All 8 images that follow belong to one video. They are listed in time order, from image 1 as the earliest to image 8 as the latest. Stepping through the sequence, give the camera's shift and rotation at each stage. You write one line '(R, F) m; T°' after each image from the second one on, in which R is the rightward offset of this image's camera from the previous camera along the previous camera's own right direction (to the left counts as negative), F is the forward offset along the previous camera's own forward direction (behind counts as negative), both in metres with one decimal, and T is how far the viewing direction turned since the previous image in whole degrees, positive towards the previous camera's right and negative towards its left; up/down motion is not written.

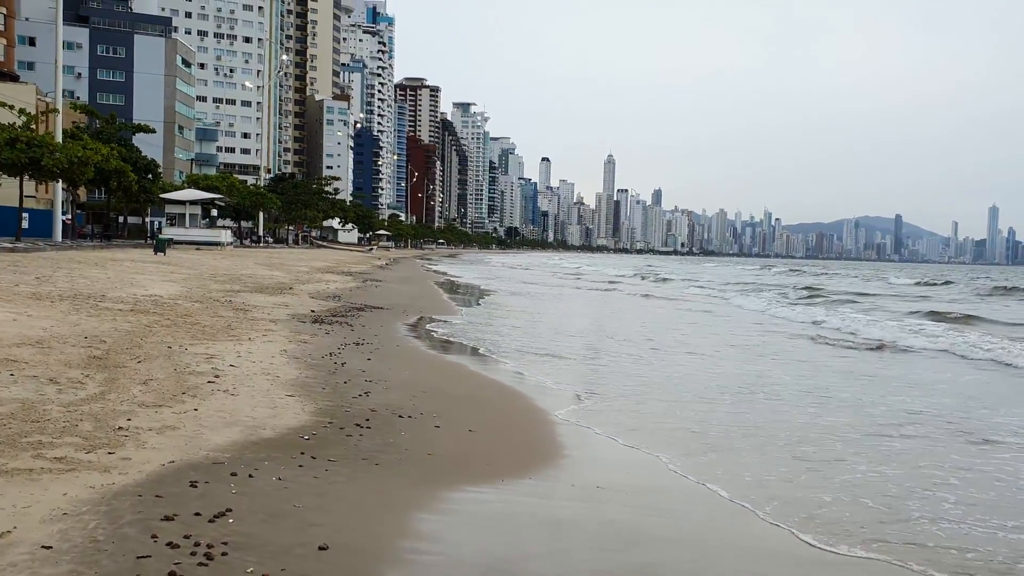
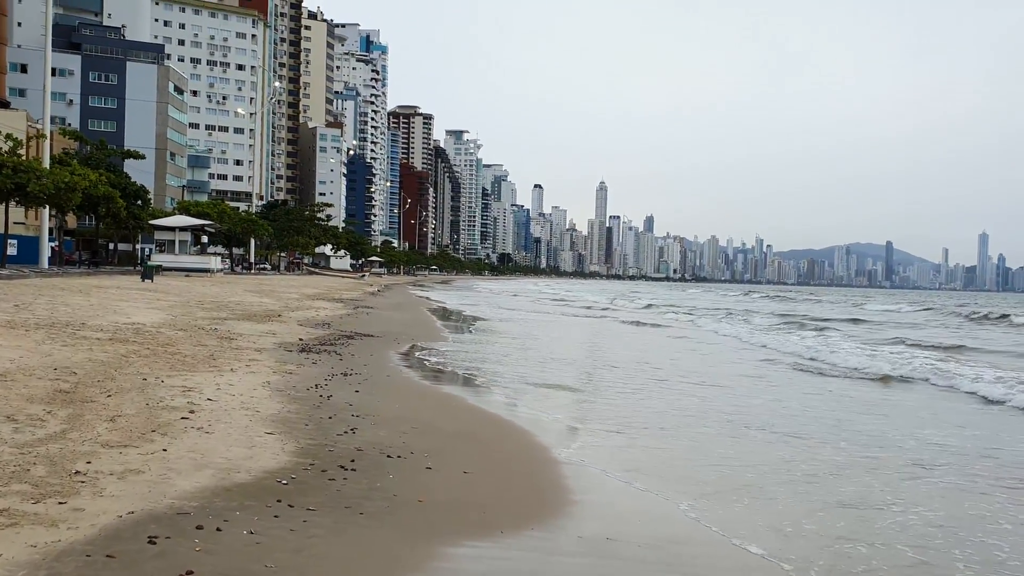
(0.0, +0.5) m; +1°
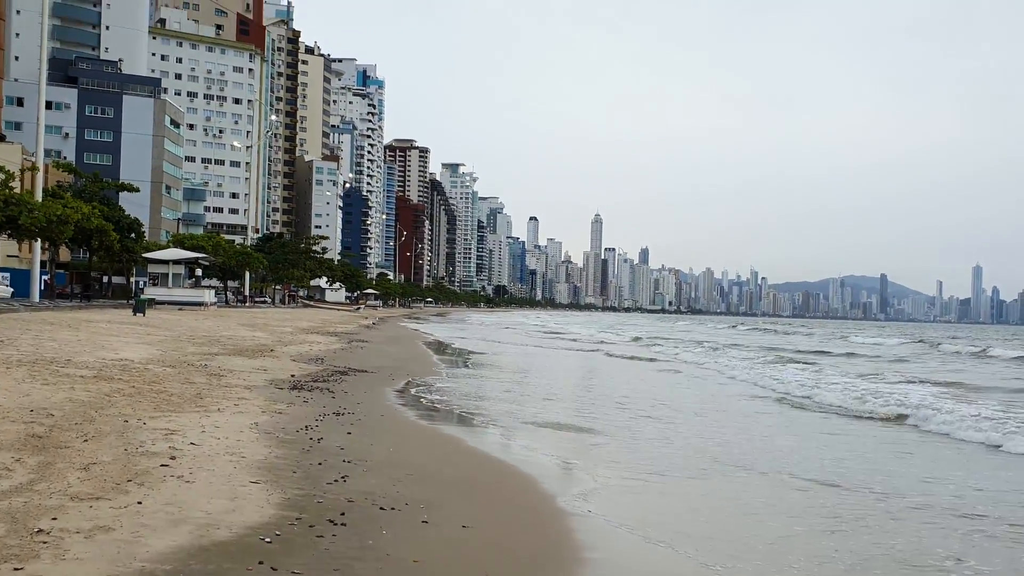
(0.0, +0.4) m; 0°
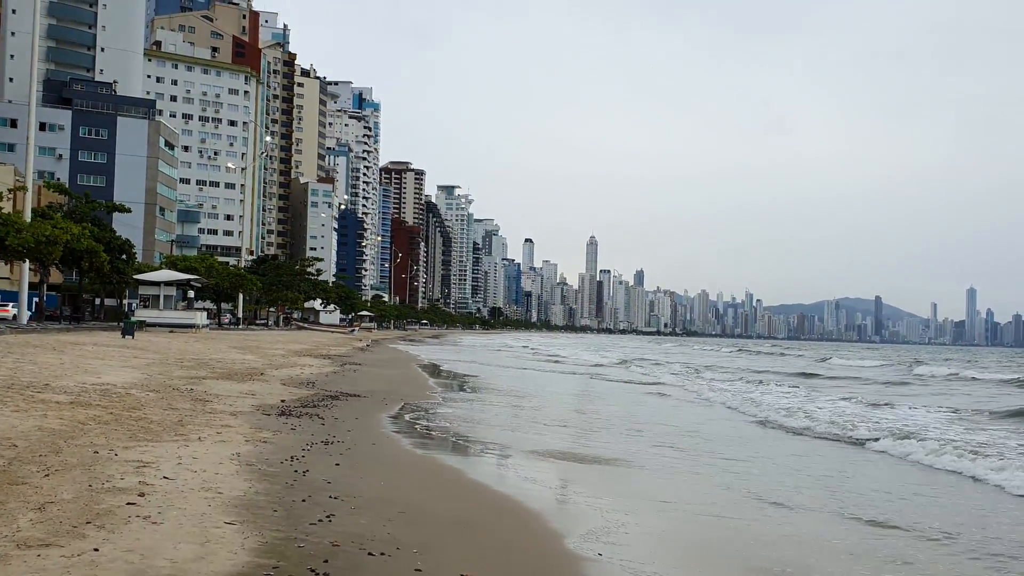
(-0.1, +0.5) m; 0°
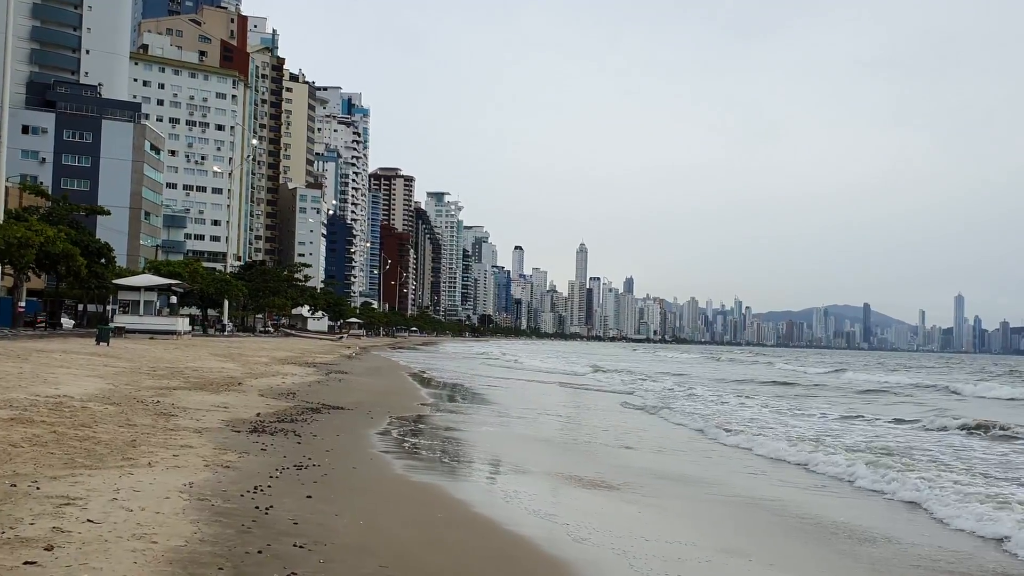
(-0.1, +1.3) m; +1°
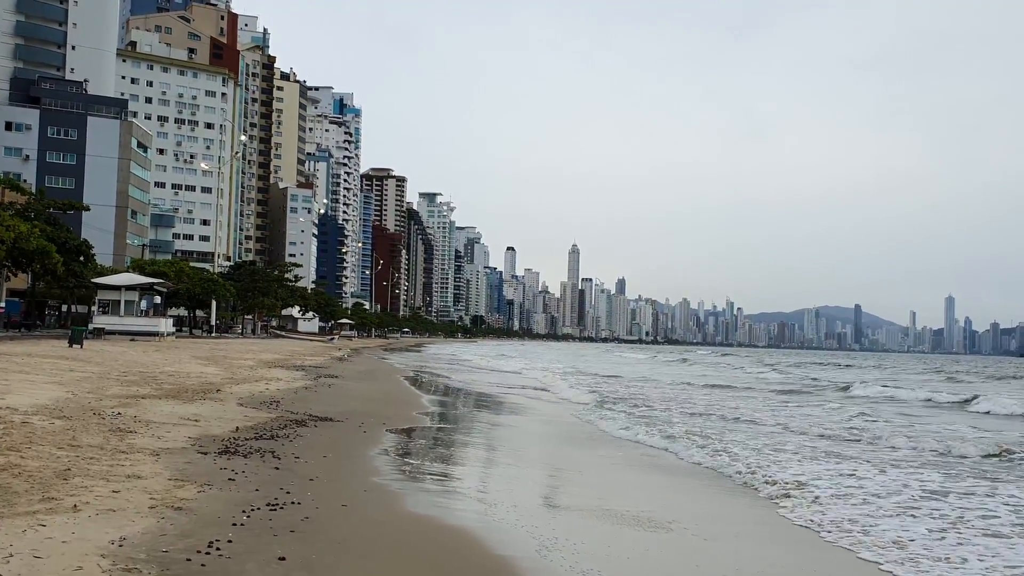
(-0.4, +1.8) m; +1°
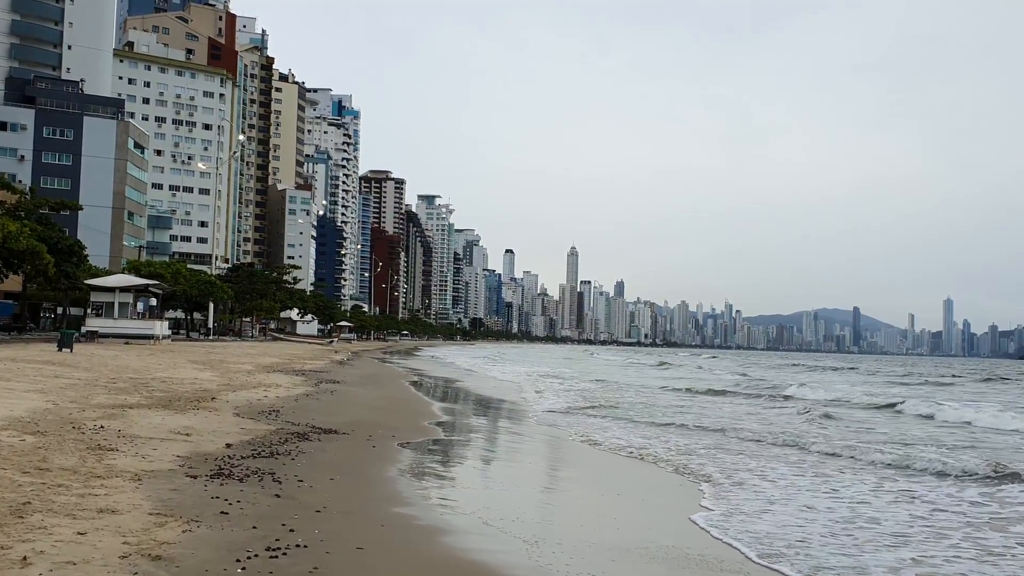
(-0.4, +1.2) m; 0°
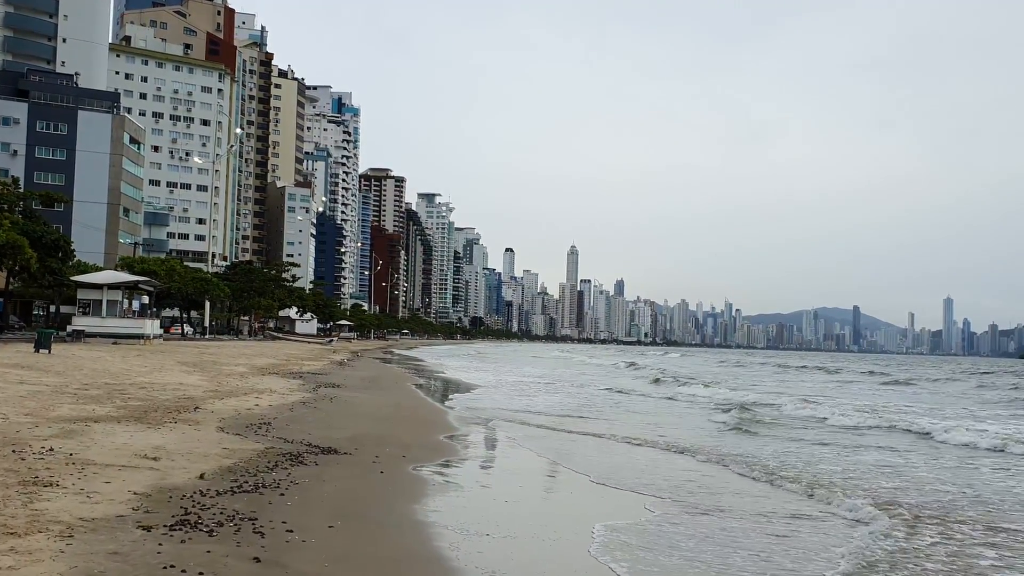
(-0.5, +2.1) m; 0°
